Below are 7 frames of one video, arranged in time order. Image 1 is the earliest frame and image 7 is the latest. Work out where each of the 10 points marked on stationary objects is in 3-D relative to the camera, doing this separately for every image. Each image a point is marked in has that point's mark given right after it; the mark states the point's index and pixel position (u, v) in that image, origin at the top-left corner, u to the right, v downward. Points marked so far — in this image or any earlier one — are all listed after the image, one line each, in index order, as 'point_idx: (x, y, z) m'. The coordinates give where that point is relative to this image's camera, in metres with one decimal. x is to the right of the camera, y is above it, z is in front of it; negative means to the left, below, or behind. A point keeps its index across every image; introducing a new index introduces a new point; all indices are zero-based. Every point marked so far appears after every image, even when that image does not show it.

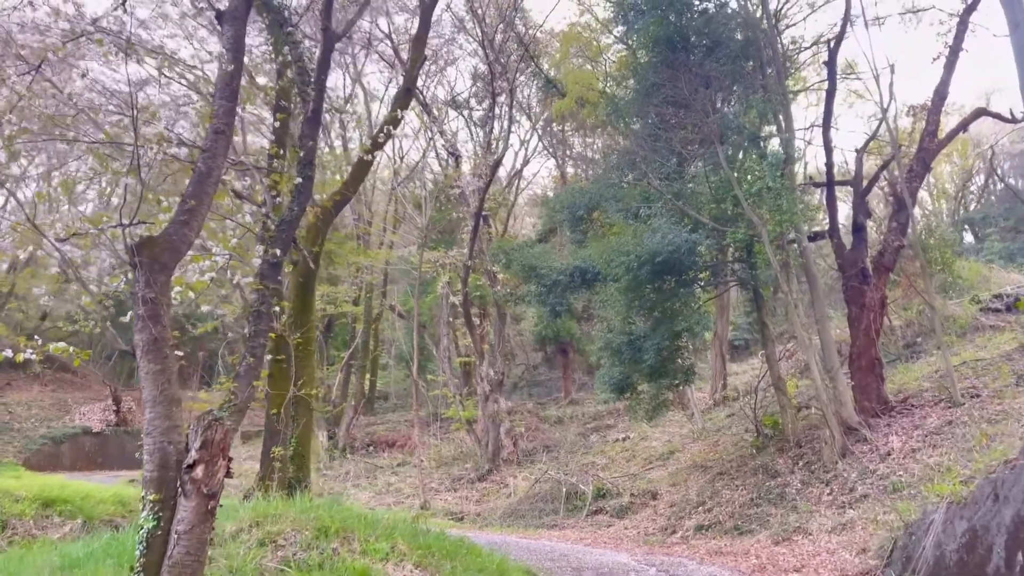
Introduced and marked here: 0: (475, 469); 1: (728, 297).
0: (-0.8, -4.0, +17.9) m
1: (+4.8, -0.2, +18.2) m
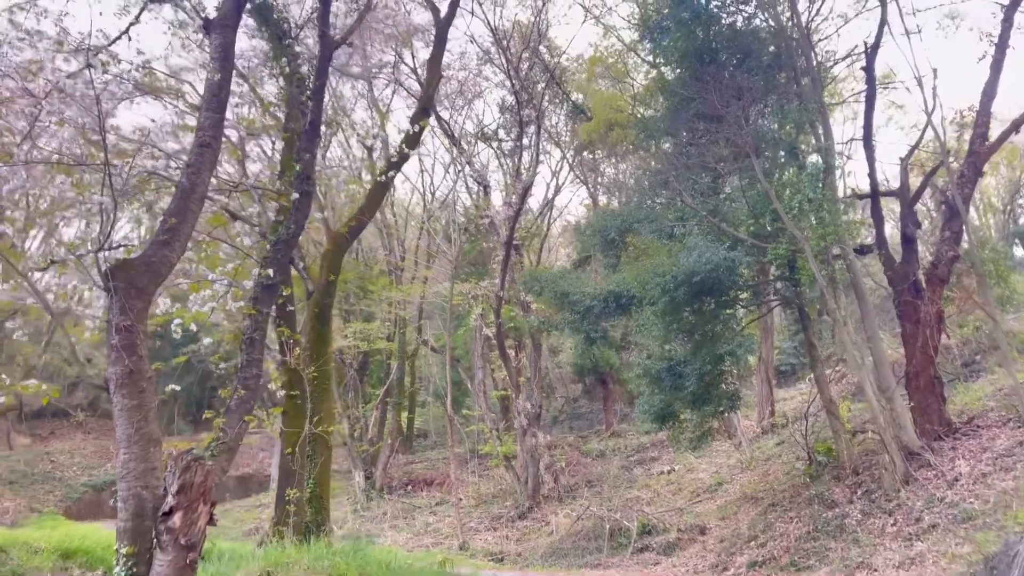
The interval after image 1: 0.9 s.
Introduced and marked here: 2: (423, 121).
0: (+0.1, -4.7, +17.3) m
1: (+5.6, -0.7, +17.5) m
2: (-0.9, +1.7, +8.1) m
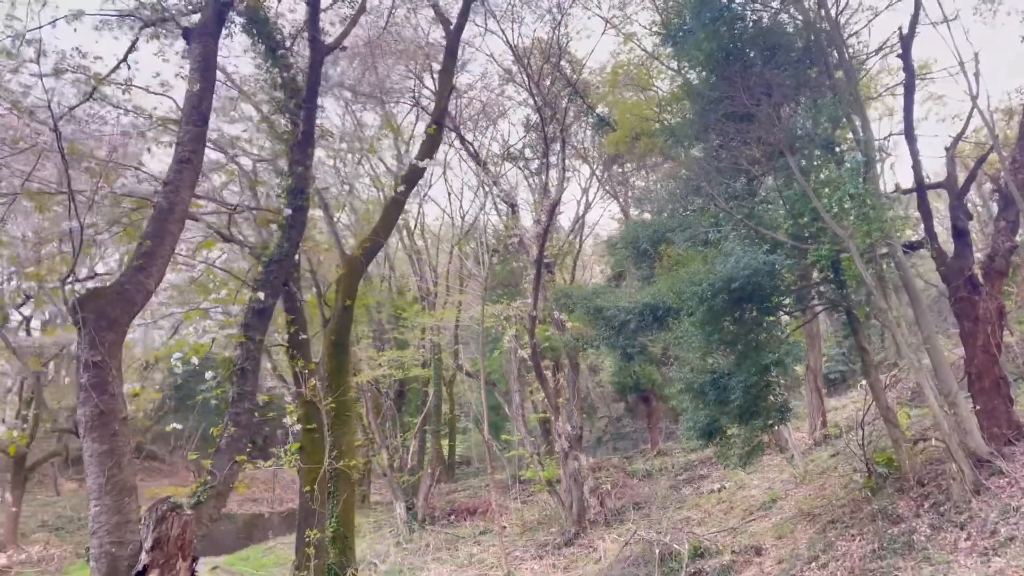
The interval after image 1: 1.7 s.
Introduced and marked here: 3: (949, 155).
0: (+1.0, -5.0, +16.8) m
1: (+6.3, -0.8, +16.8) m
2: (-0.7, +1.5, +7.8) m
3: (+6.5, +2.0, +12.2) m
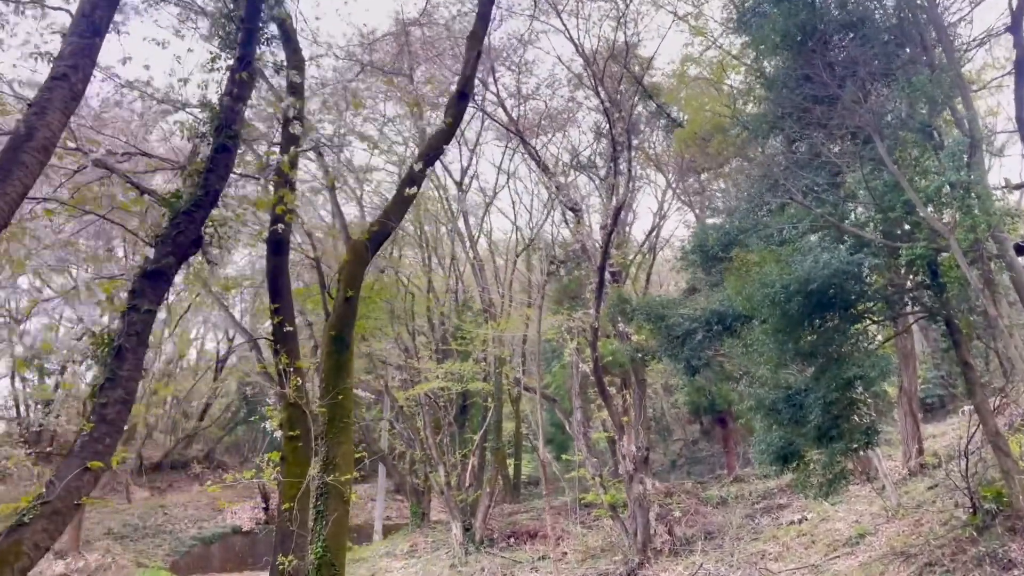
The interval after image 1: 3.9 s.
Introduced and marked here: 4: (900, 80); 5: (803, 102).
0: (+2.1, -5.2, +15.5) m
1: (+7.4, -1.0, +15.2) m
2: (-0.4, +1.5, +6.9) m
3: (+7.2, +1.9, +10.6) m
4: (+4.7, +2.5, +9.8) m
5: (+3.8, +2.4, +10.6) m
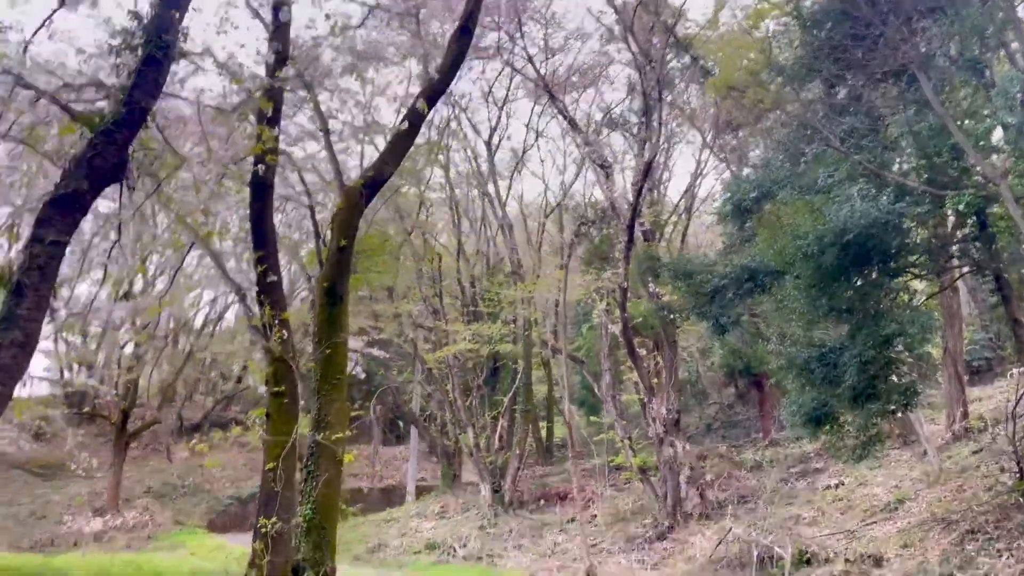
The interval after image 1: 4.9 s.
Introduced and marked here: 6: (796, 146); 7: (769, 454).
0: (+2.6, -4.5, +15.2) m
1: (+7.9, -0.2, +14.4) m
2: (-0.4, +1.9, +6.5) m
3: (+7.5, +2.4, +9.7) m
4: (+4.9, +3.0, +9.1) m
5: (+4.0, +3.0, +9.9) m
6: (+3.7, +1.9, +10.8) m
7: (+6.2, -4.0, +19.6) m
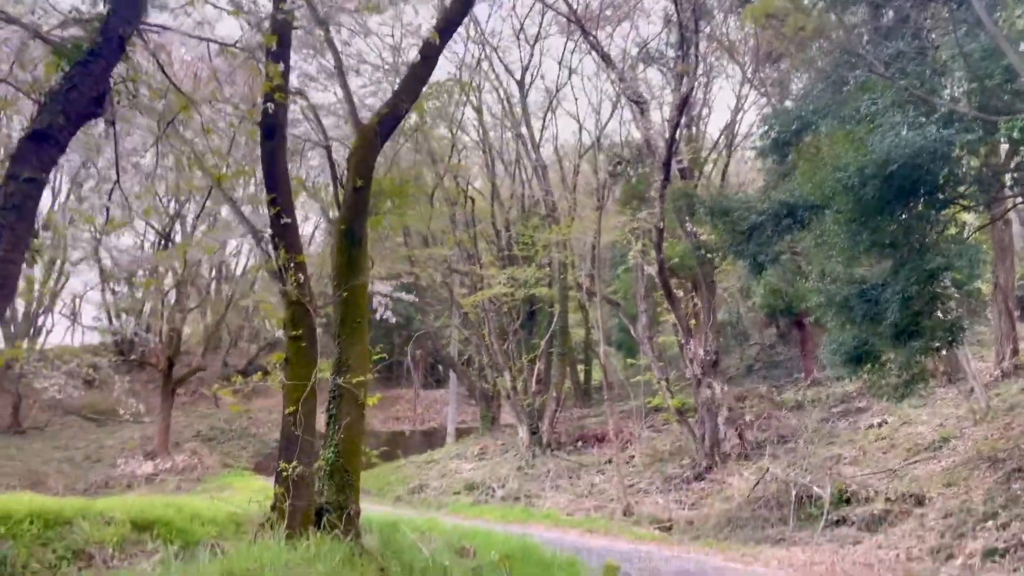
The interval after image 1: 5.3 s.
0: (+3.3, -3.3, +15.2) m
1: (+8.5, +0.9, +13.9) m
2: (-0.2, +2.4, +6.2) m
3: (+7.8, +3.3, +9.0) m
4: (+5.1, +3.7, +8.4) m
5: (+4.3, +3.7, +9.3) m
6: (+4.1, +2.7, +10.3) m
7: (+7.1, -2.5, +19.3) m
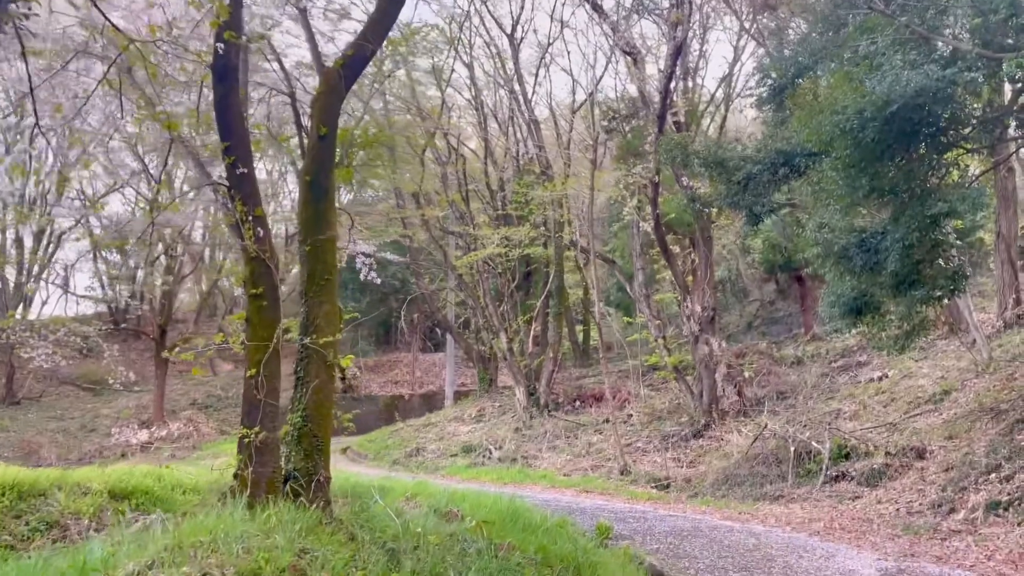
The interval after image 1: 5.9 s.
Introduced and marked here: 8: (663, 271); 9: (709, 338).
0: (+3.3, -2.5, +15.0) m
1: (+8.3, +1.8, +13.5) m
2: (-0.4, +2.7, +5.8) m
3: (+7.5, +3.9, +8.6) m
4: (+4.9, +4.3, +7.9) m
5: (+4.1, +4.3, +8.8) m
6: (+3.9, +3.3, +9.8) m
7: (+7.0, -1.5, +19.1) m
8: (+3.3, +0.4, +17.7) m
9: (+3.5, -0.9, +14.7) m
